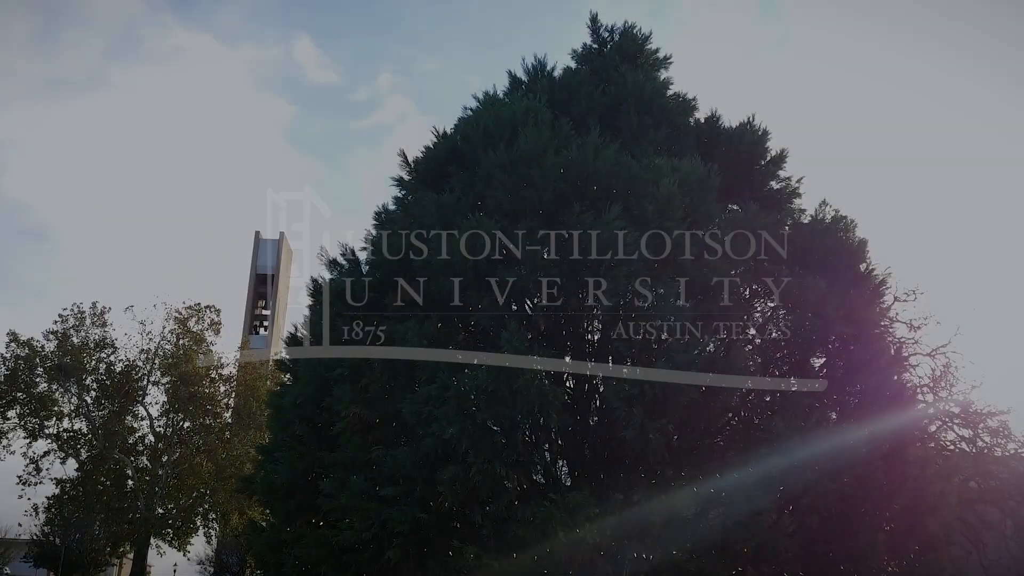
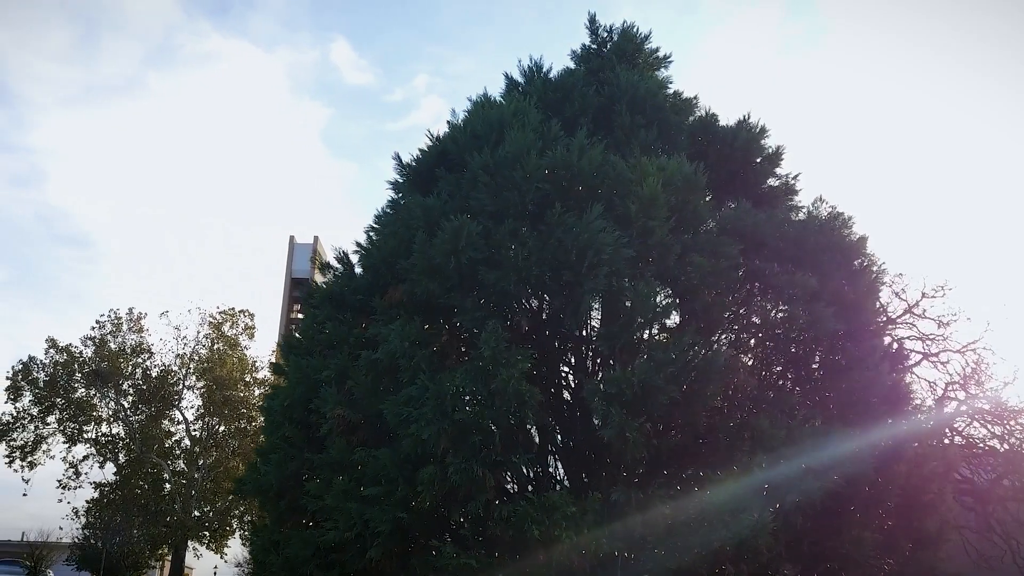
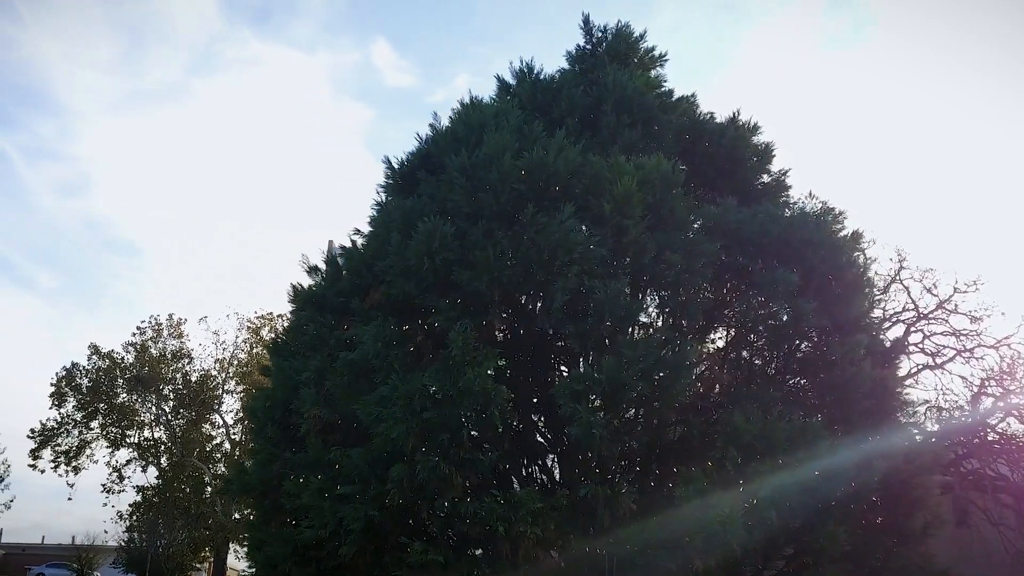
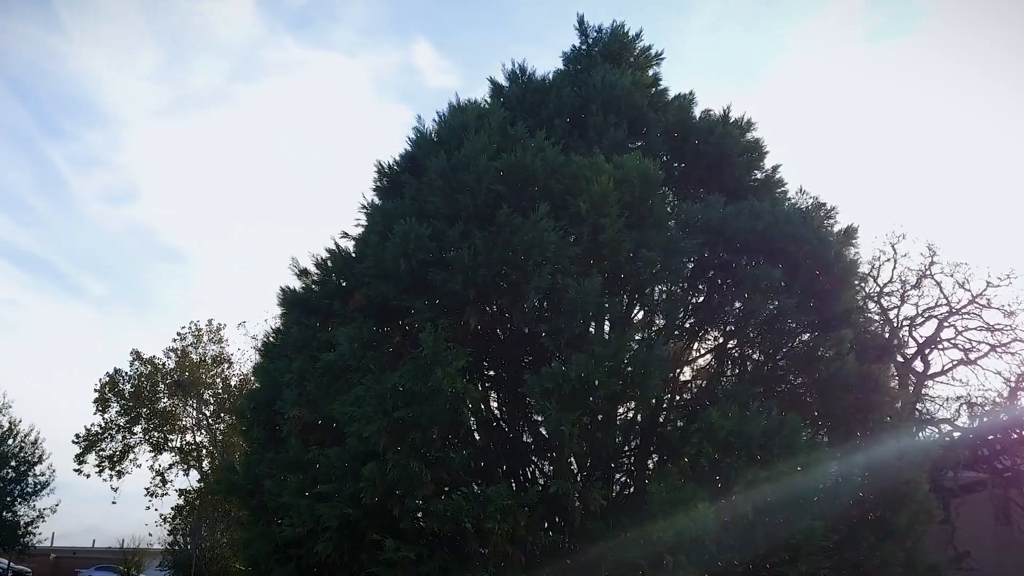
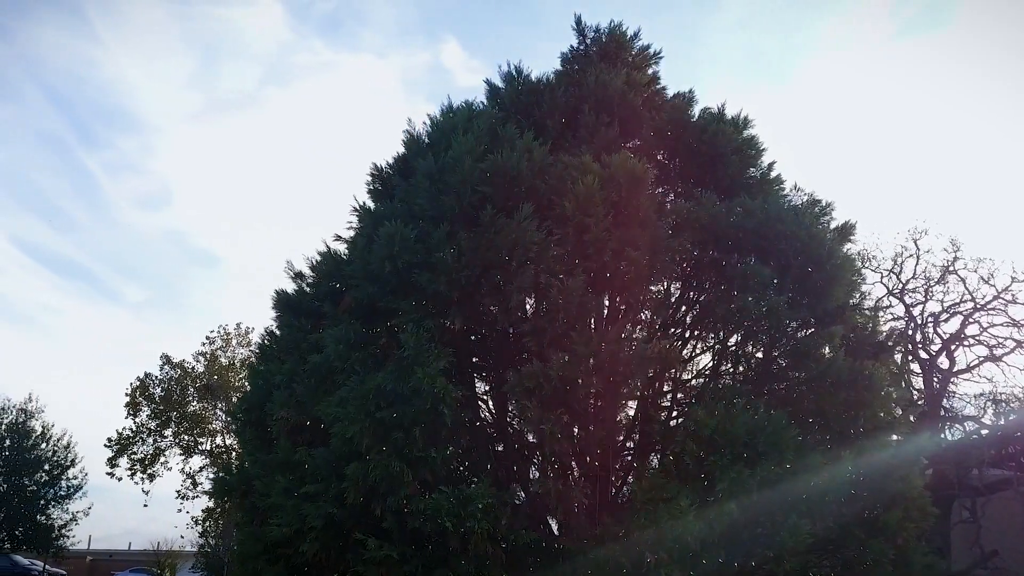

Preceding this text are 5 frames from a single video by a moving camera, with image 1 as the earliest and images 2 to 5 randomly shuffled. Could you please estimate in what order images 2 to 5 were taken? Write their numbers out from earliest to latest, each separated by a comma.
2, 3, 4, 5
